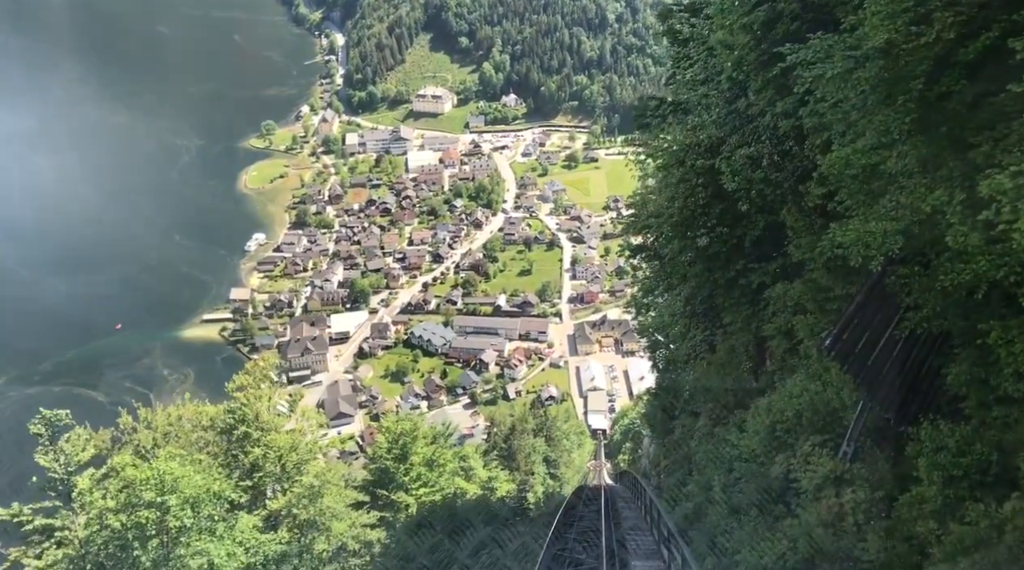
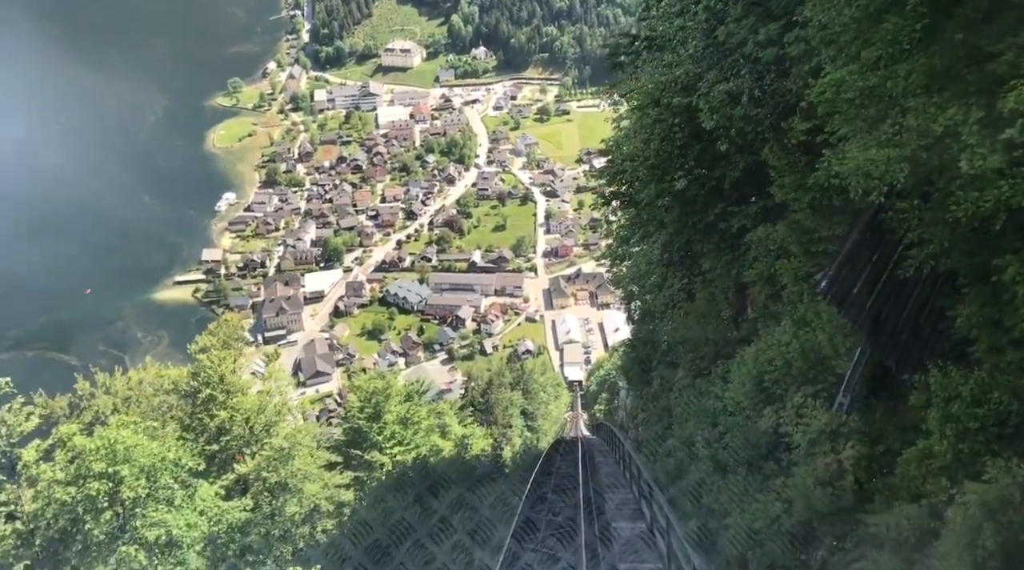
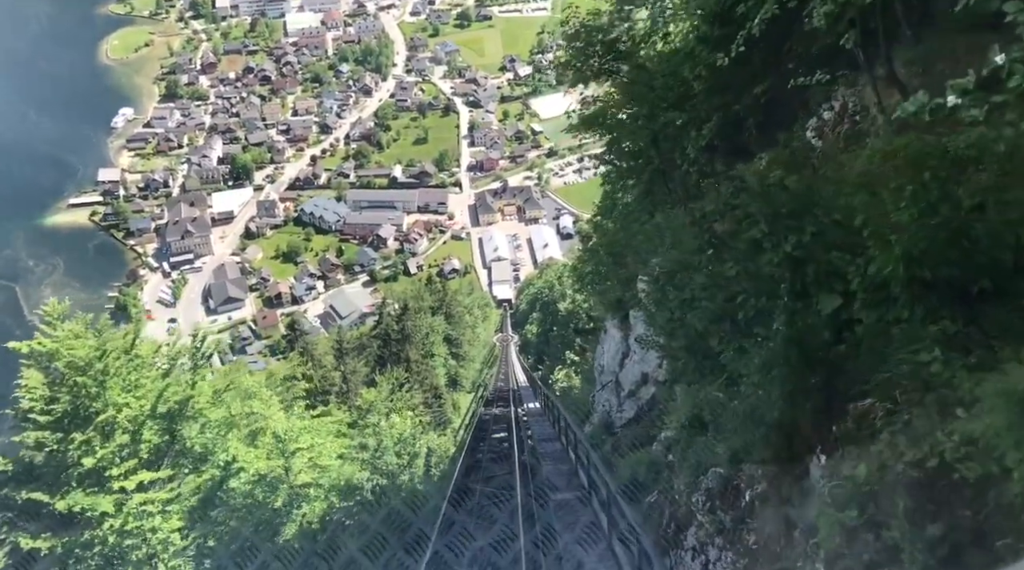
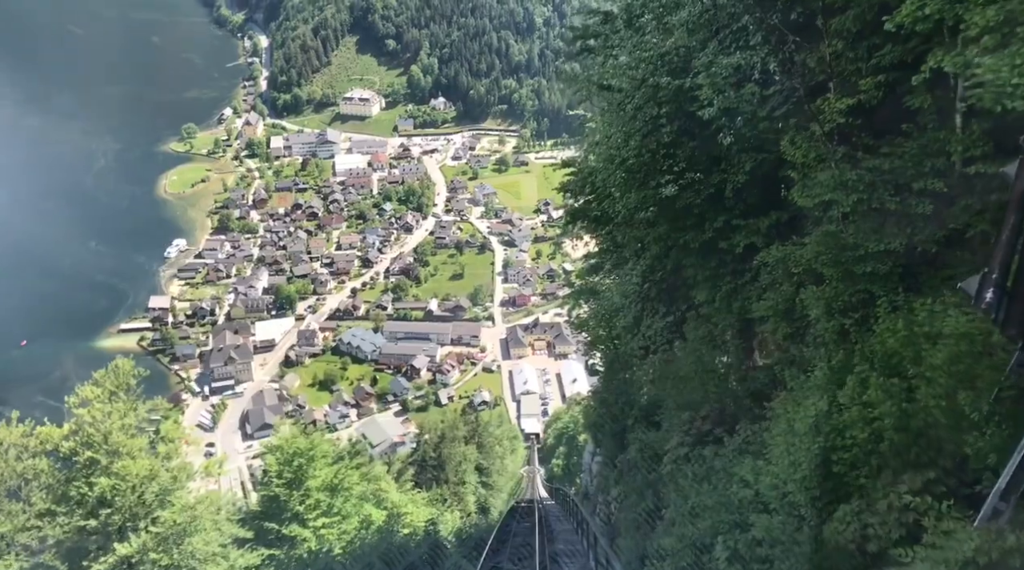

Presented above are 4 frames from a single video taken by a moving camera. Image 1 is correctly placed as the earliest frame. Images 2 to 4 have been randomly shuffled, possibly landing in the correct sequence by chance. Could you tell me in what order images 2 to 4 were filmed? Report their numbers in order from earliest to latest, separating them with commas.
2, 4, 3
